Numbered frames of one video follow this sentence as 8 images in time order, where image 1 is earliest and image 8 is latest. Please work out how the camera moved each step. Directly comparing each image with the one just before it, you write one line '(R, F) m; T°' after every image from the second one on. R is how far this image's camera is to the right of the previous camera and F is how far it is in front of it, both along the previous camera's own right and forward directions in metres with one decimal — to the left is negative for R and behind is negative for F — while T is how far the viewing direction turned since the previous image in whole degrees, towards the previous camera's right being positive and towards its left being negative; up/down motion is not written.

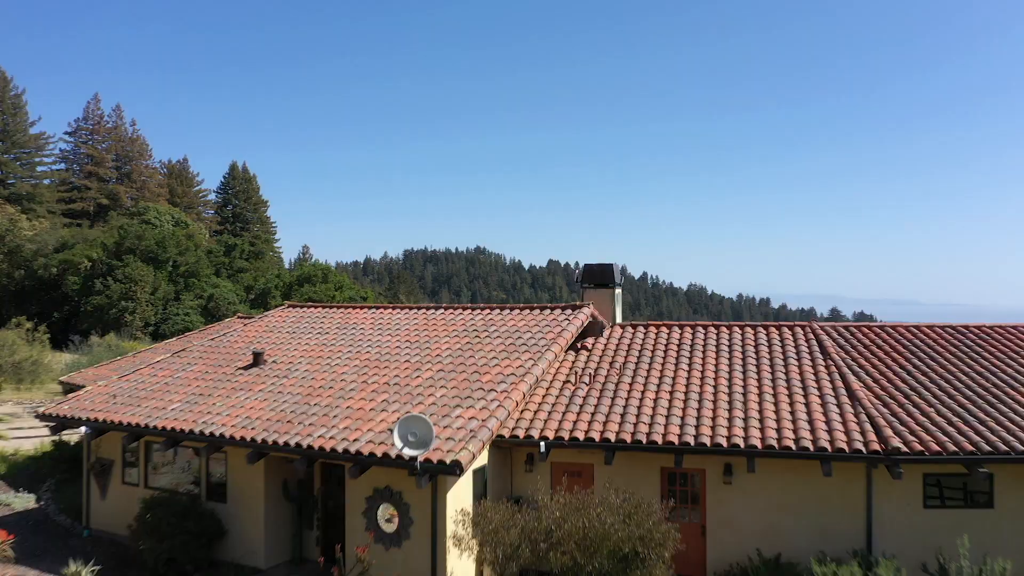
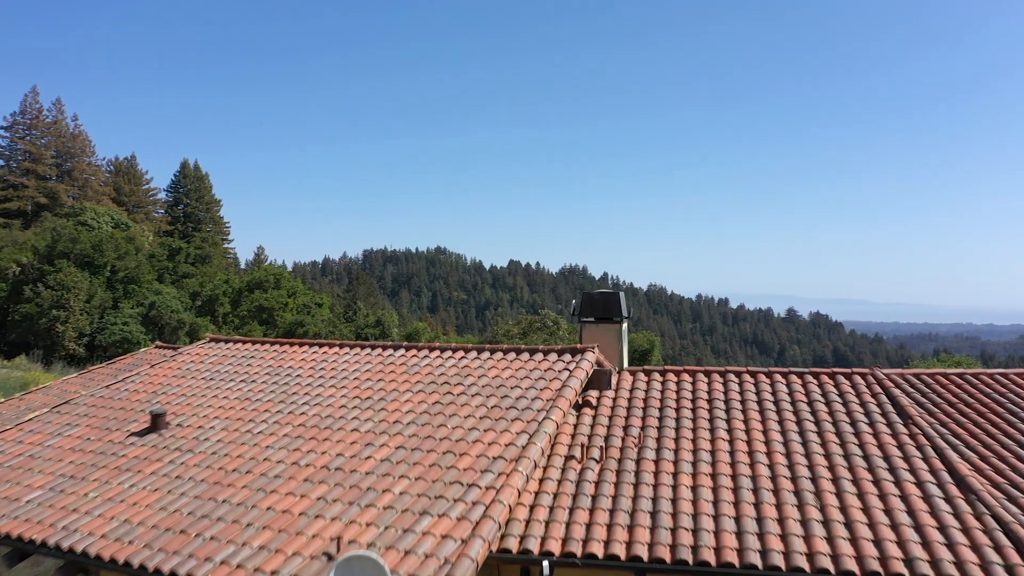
(-0.2, +2.4) m; +3°
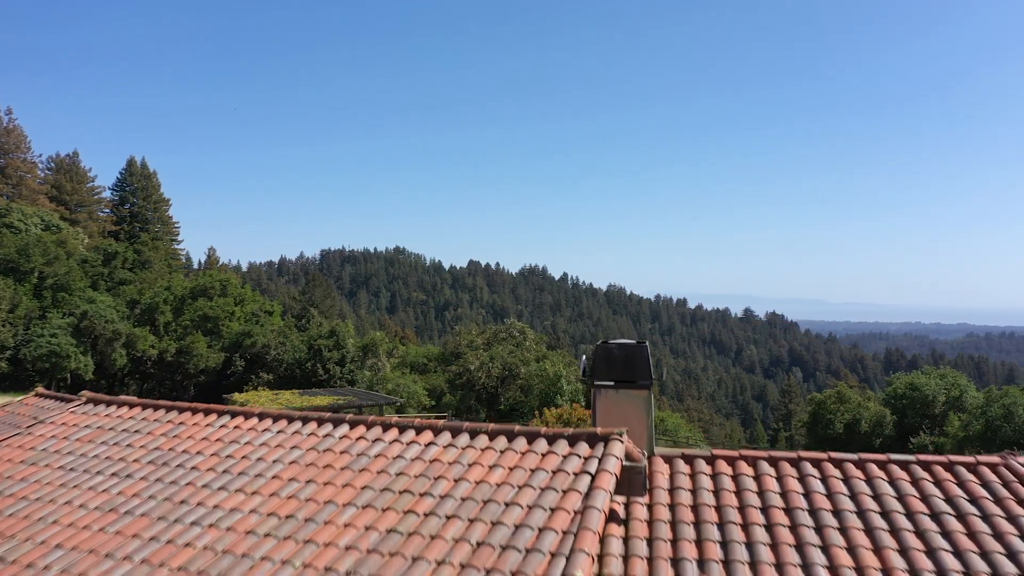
(-0.2, +2.5) m; +3°
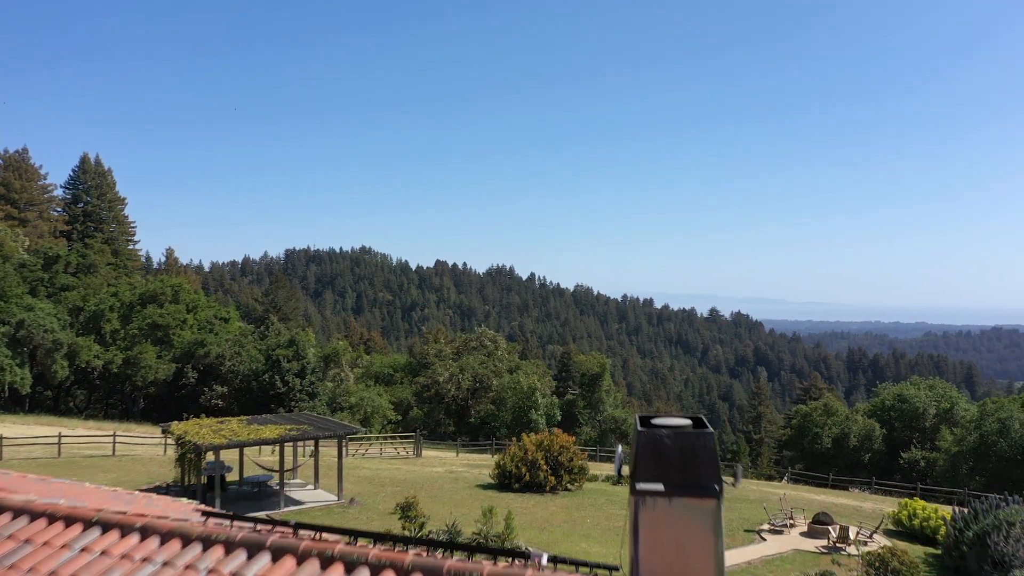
(-0.2, +2.1) m; +2°
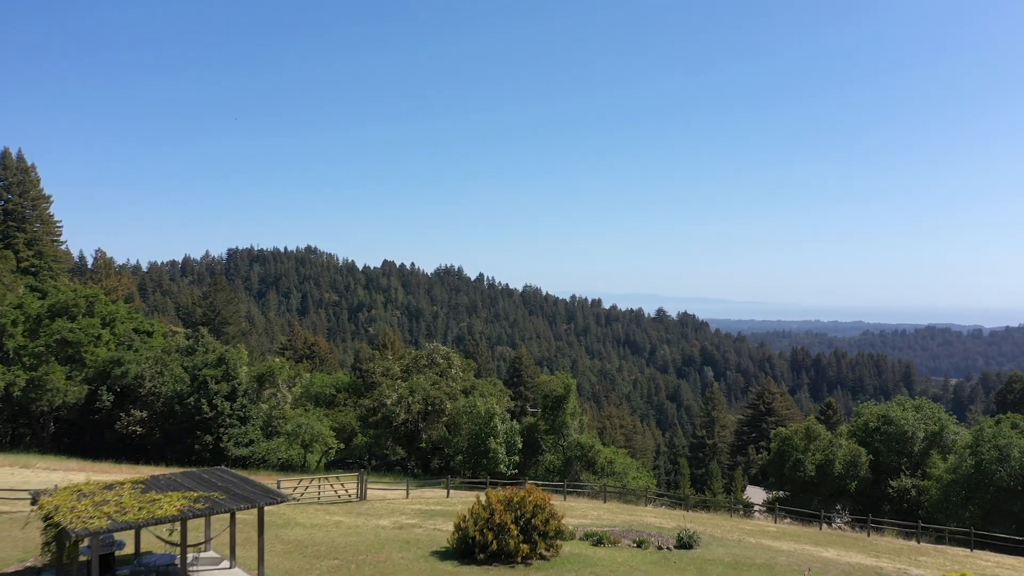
(-0.3, +3.4) m; +4°
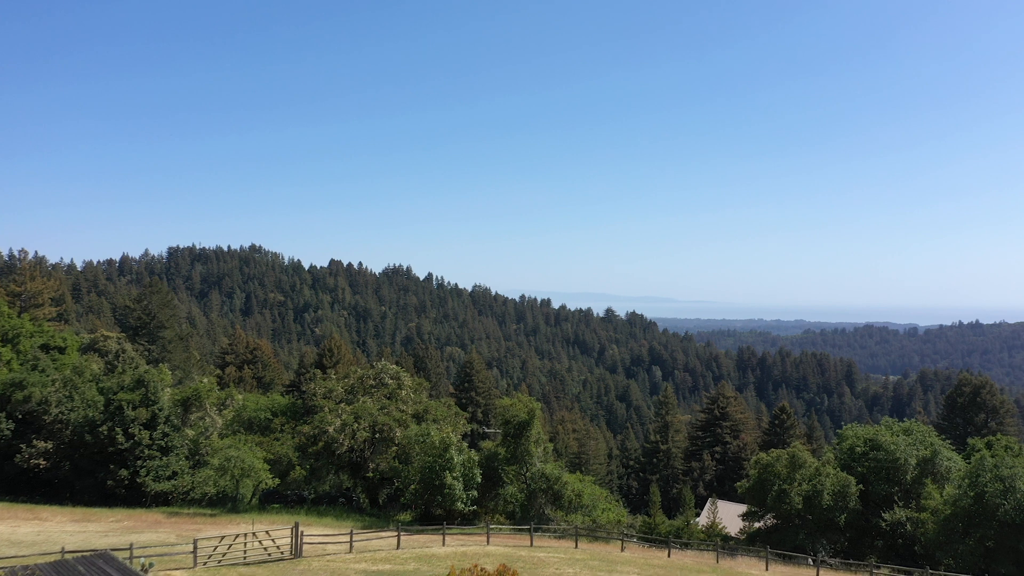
(-0.3, +3.3) m; +4°
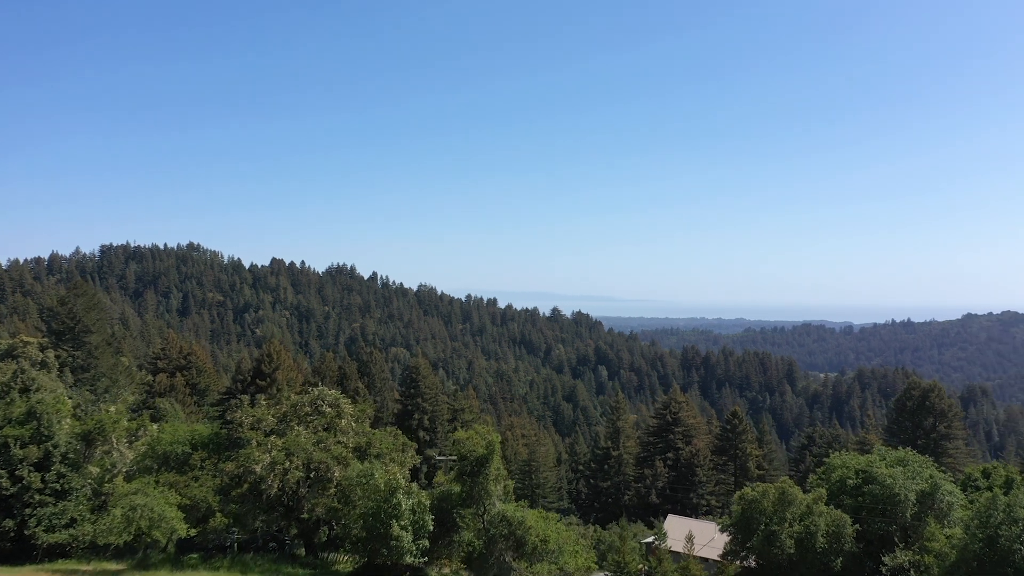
(-0.3, +3.6) m; +4°
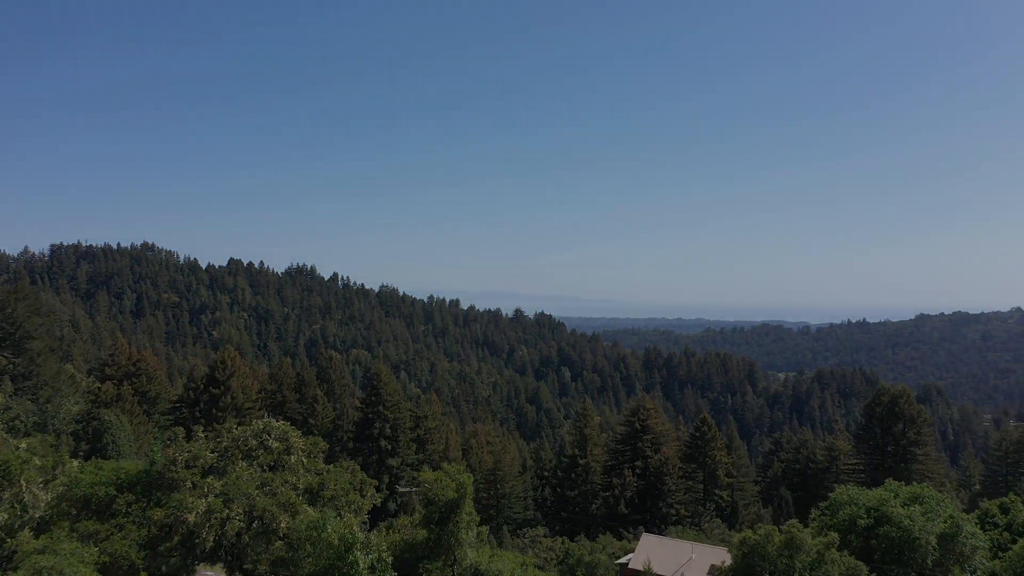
(-0.3, +3.2) m; +3°
